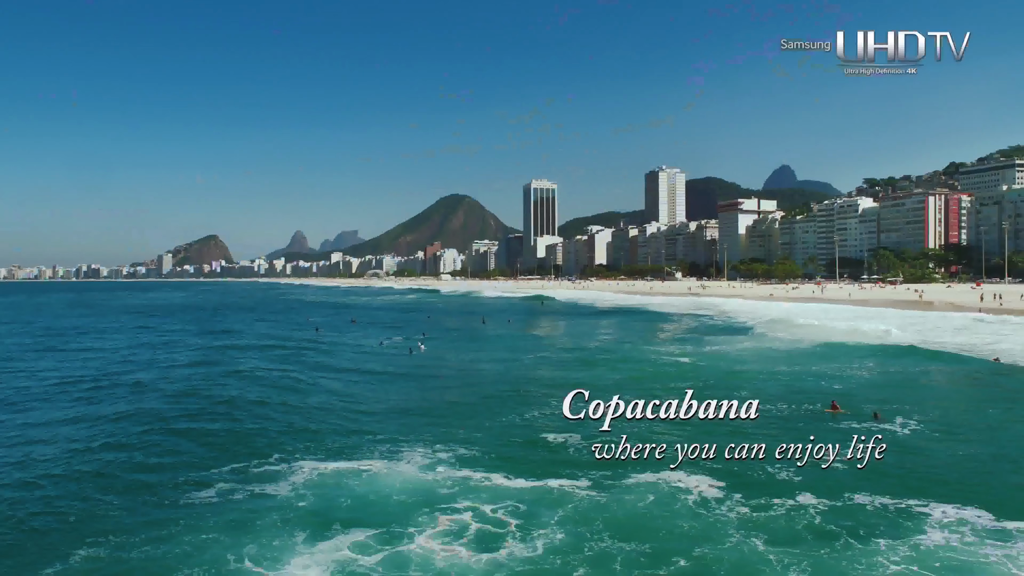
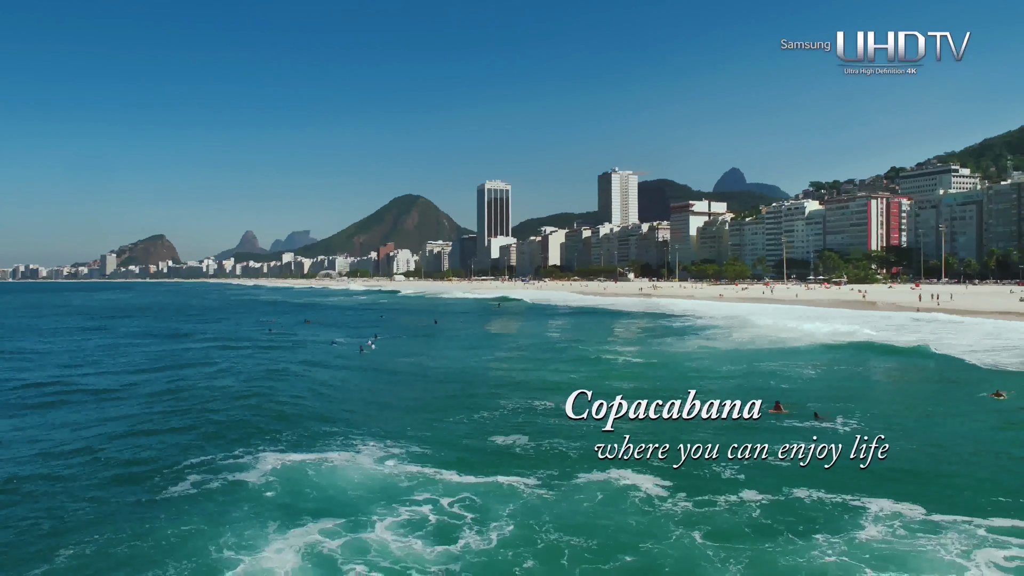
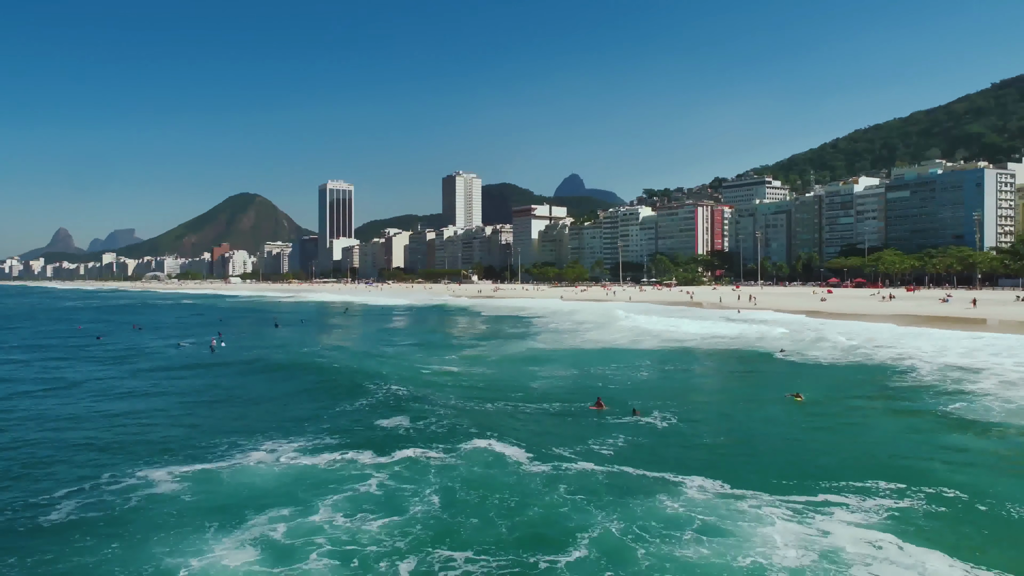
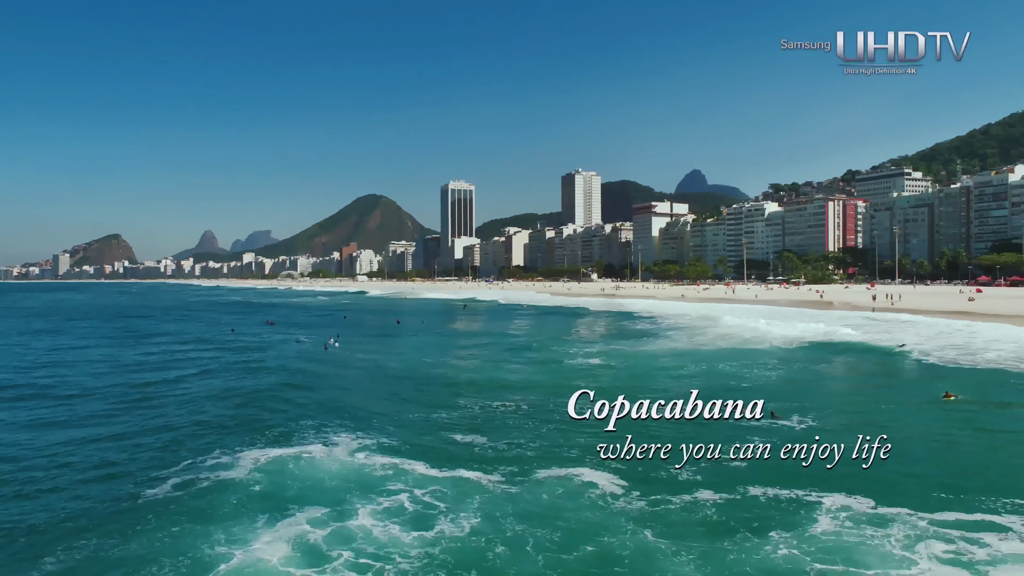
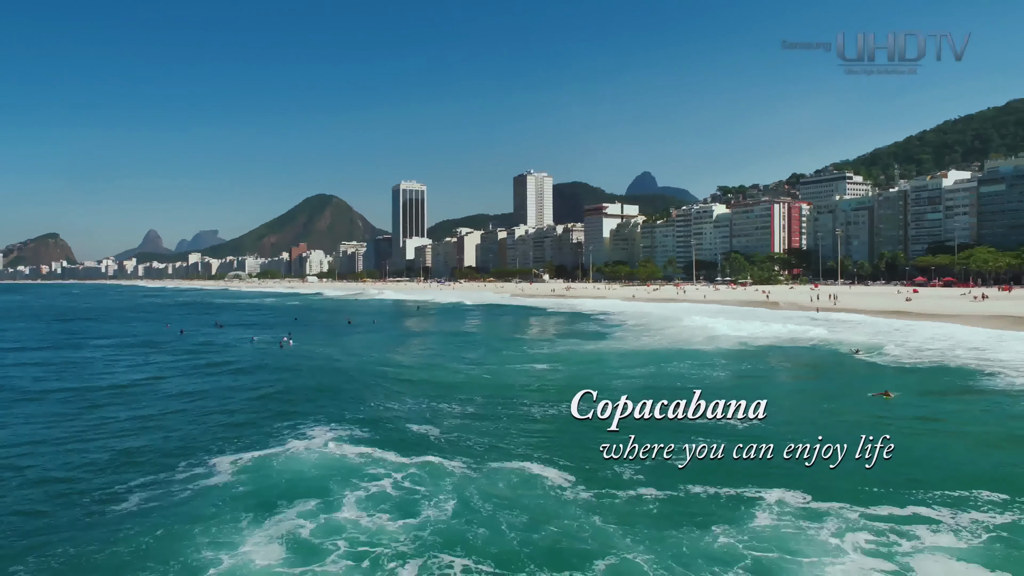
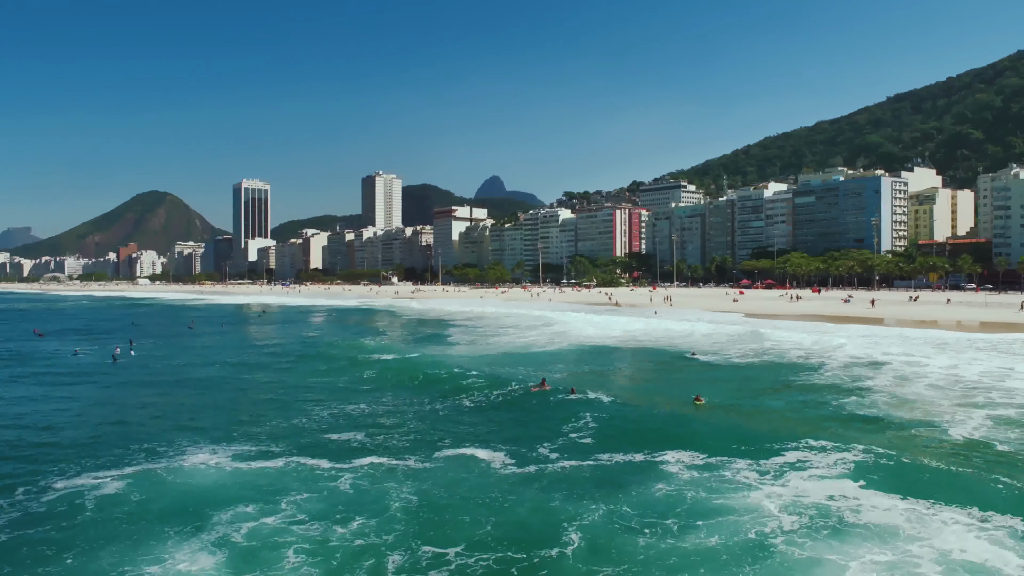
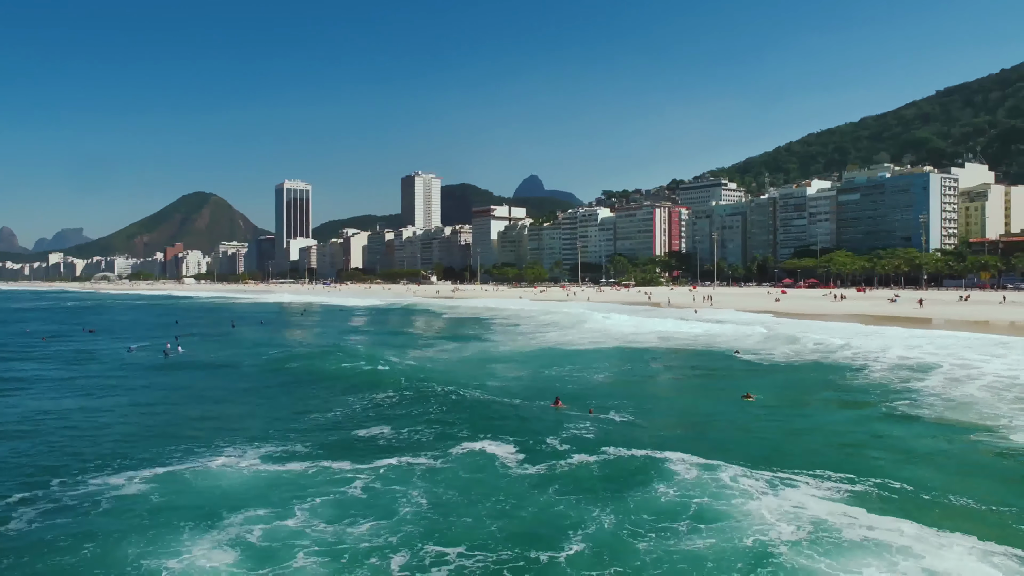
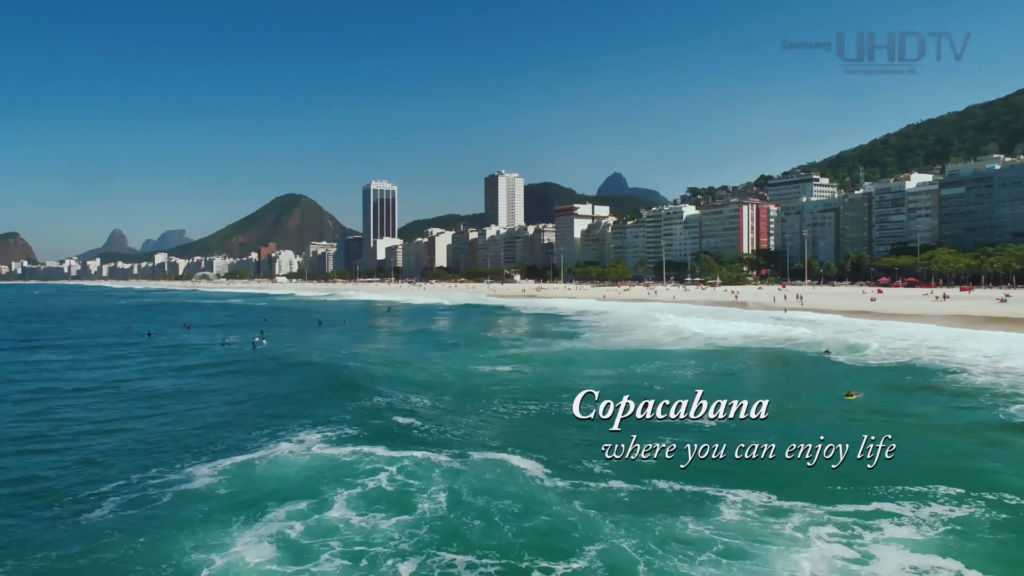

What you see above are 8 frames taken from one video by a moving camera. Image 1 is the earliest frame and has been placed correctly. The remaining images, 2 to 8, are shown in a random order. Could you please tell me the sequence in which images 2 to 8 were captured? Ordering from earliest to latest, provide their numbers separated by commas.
2, 4, 5, 8, 3, 7, 6
